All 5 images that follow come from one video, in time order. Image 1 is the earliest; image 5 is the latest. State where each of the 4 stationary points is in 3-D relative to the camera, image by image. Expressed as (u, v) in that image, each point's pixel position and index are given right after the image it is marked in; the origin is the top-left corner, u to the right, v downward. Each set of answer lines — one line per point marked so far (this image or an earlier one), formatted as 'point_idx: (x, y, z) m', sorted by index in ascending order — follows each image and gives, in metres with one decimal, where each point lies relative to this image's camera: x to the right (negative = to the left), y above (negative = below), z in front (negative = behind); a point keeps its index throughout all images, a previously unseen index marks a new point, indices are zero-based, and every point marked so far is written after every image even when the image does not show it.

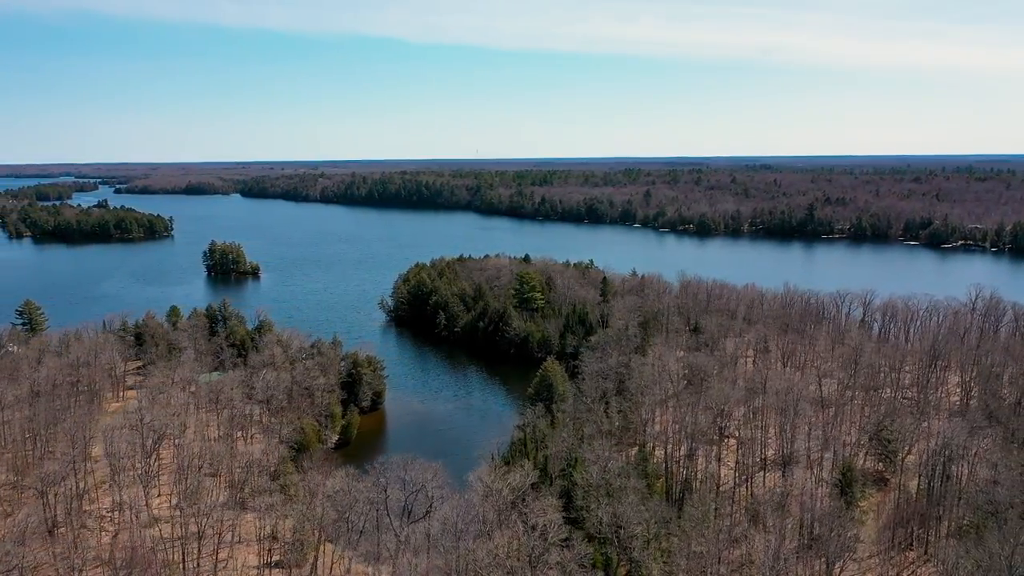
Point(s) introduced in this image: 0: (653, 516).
0: (+3.6, -5.8, +18.5) m
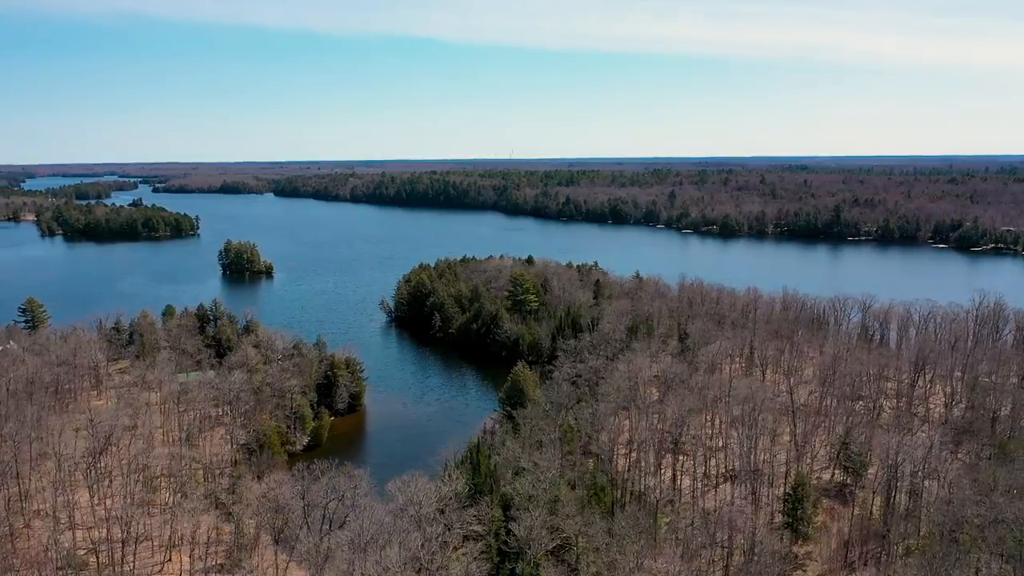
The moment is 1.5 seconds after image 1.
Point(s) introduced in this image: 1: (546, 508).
0: (+1.8, -5.9, +18.0) m
1: (+0.9, -5.8, +18.5) m
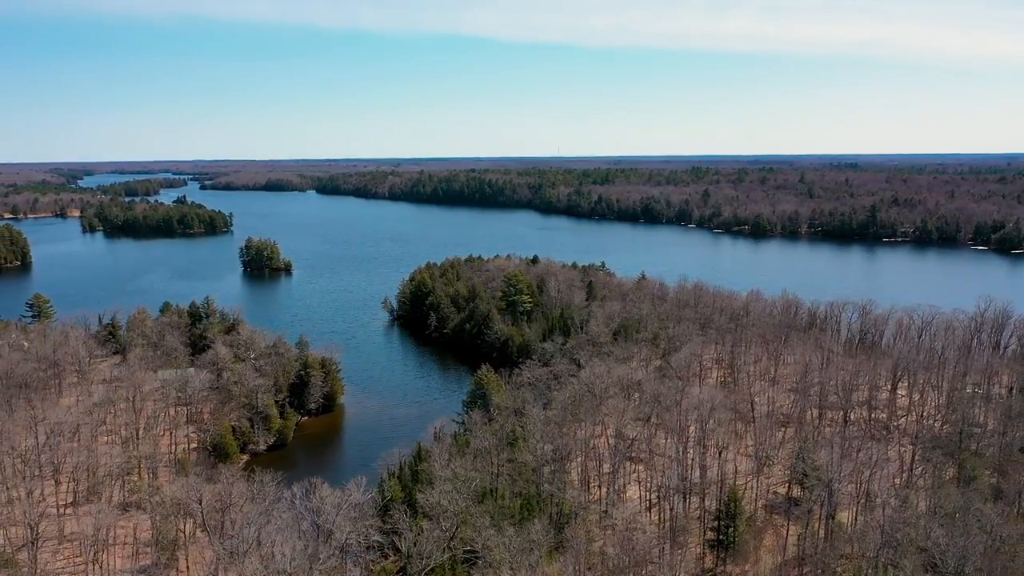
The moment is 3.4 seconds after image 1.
0: (-0.4, -6.1, +17.4) m
1: (-1.3, -5.9, +17.9) m
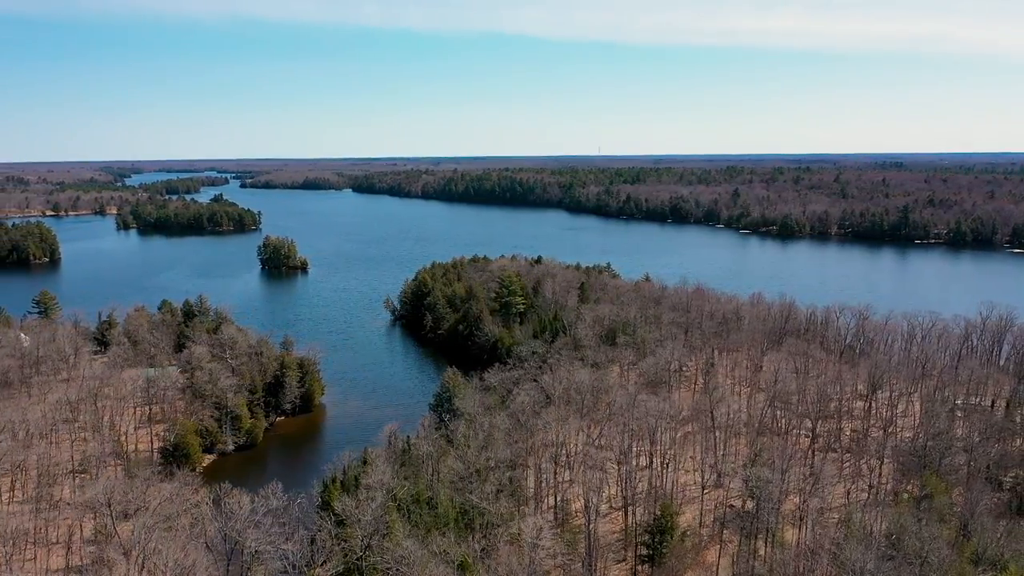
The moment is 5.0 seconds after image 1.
0: (-2.4, -6.2, +17.0) m
1: (-3.3, -6.0, +17.6) m
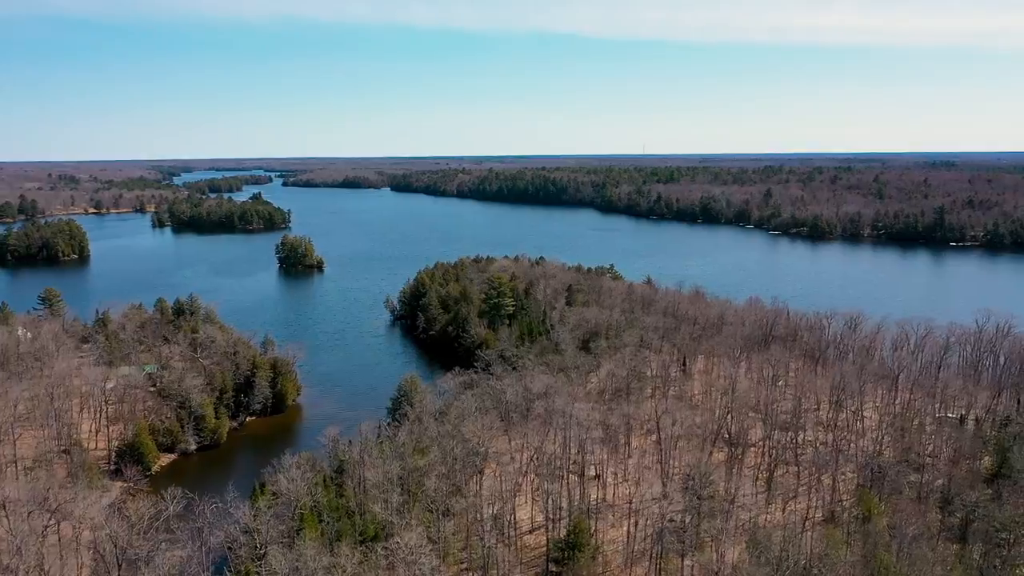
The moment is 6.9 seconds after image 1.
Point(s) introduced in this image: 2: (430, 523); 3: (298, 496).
0: (-4.8, -6.3, +16.8) m
1: (-5.6, -6.2, +17.4) m
2: (-1.9, -6.5, +19.5) m
3: (-5.5, -5.6, +19.0) m
